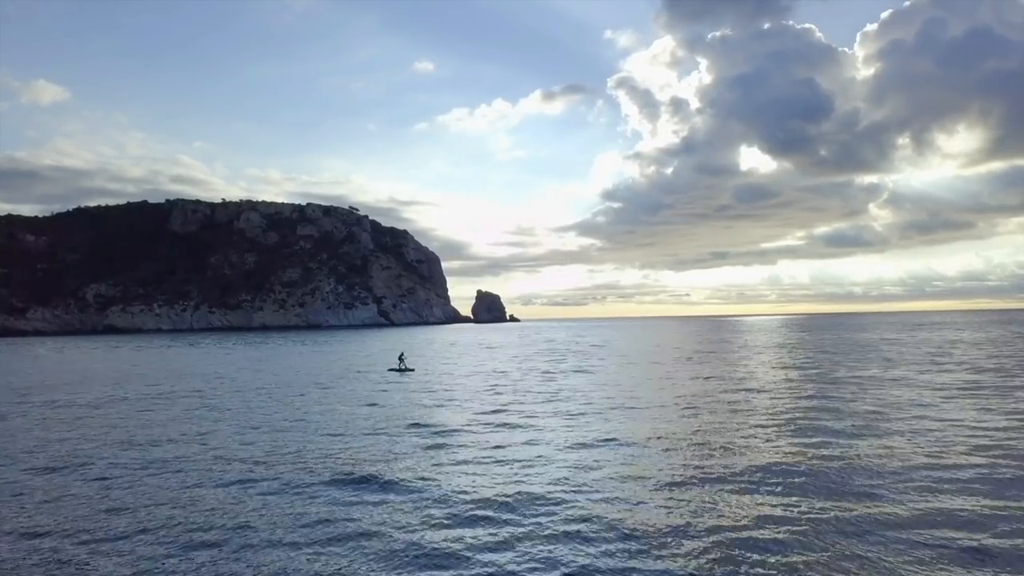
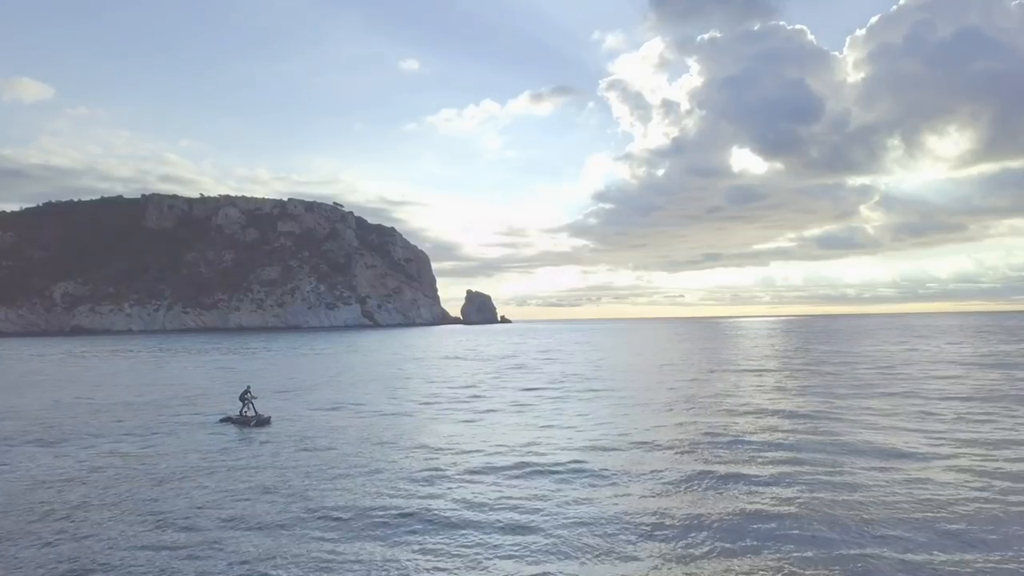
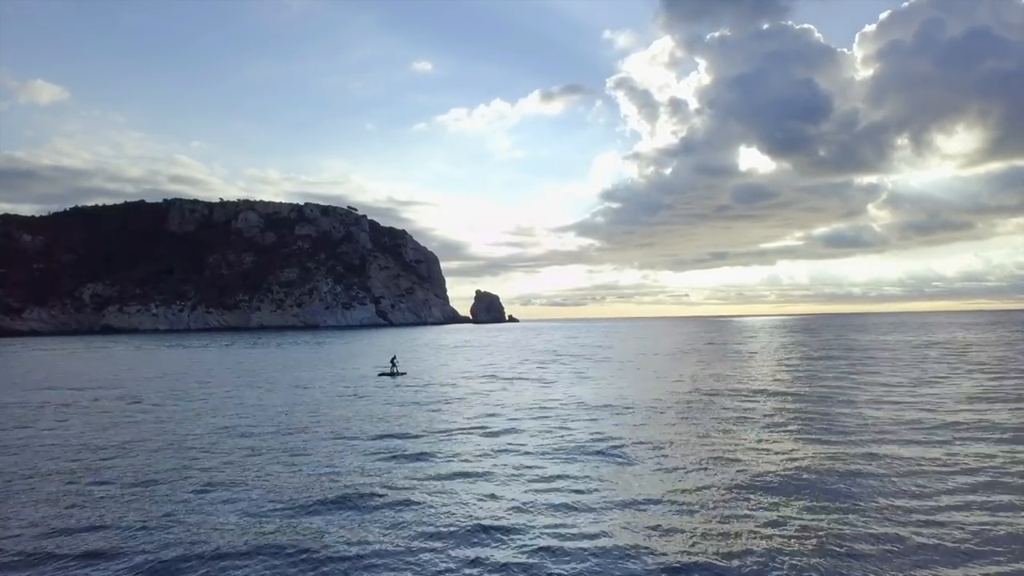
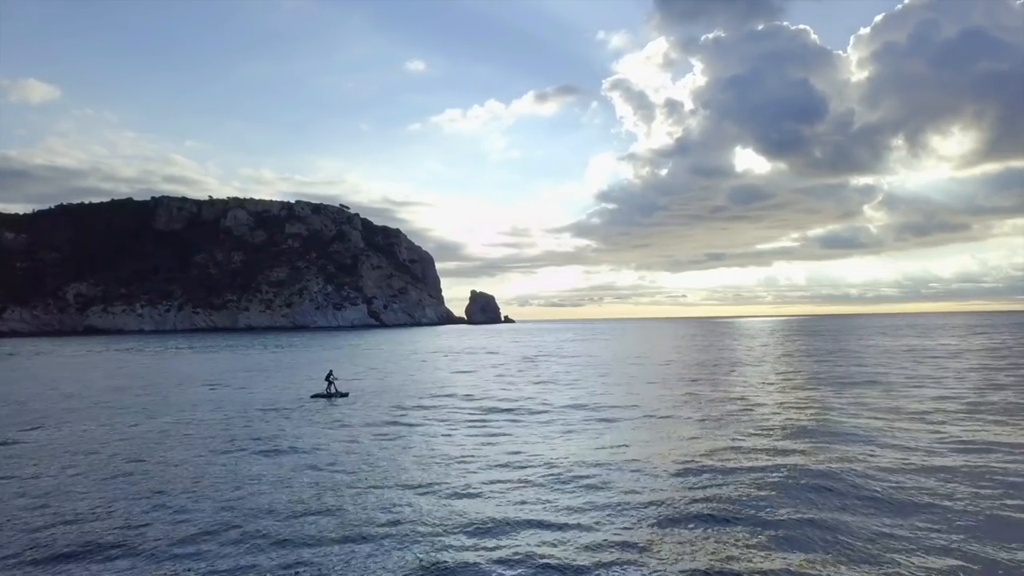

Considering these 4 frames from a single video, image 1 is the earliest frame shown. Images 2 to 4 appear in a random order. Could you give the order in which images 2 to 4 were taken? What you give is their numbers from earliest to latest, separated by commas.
3, 4, 2
